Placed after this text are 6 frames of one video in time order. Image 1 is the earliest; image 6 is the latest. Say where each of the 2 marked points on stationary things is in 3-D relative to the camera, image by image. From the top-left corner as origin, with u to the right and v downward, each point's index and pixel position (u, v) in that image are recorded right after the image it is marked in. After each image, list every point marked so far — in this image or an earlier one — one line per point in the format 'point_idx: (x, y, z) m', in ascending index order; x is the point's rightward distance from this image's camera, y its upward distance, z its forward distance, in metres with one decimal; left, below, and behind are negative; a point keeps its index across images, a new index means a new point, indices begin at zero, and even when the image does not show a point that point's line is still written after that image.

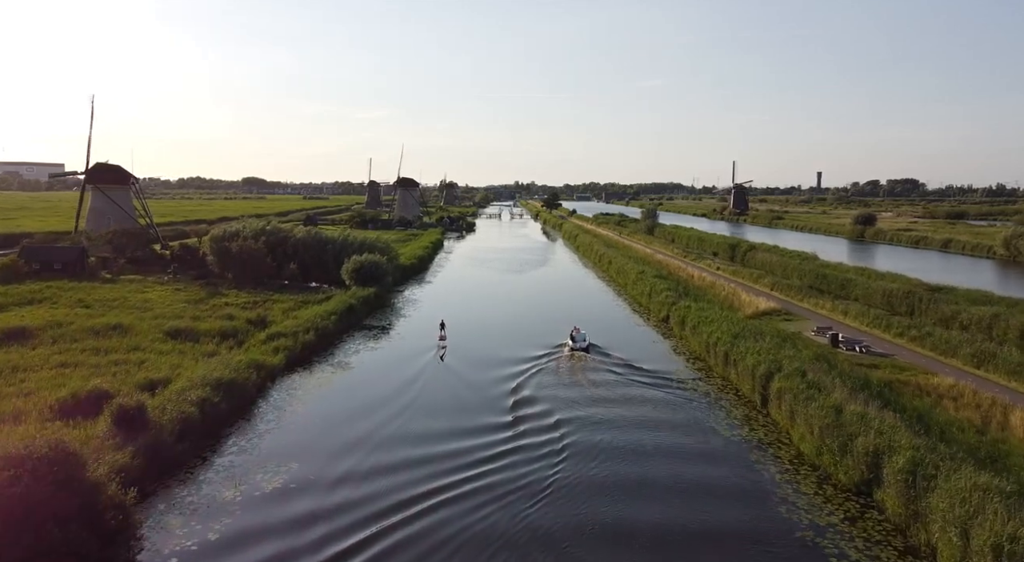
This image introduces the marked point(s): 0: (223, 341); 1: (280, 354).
0: (-7.7, -1.6, +18.5) m
1: (-5.7, -1.8, +17.2) m
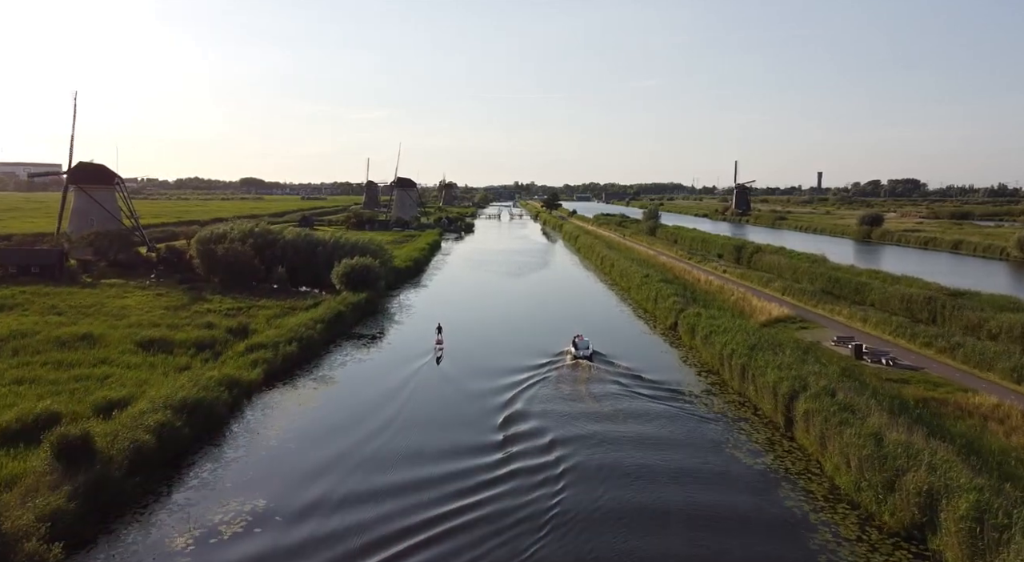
0: (-7.7, -1.8, +17.2) m
1: (-5.8, -2.0, +15.8) m
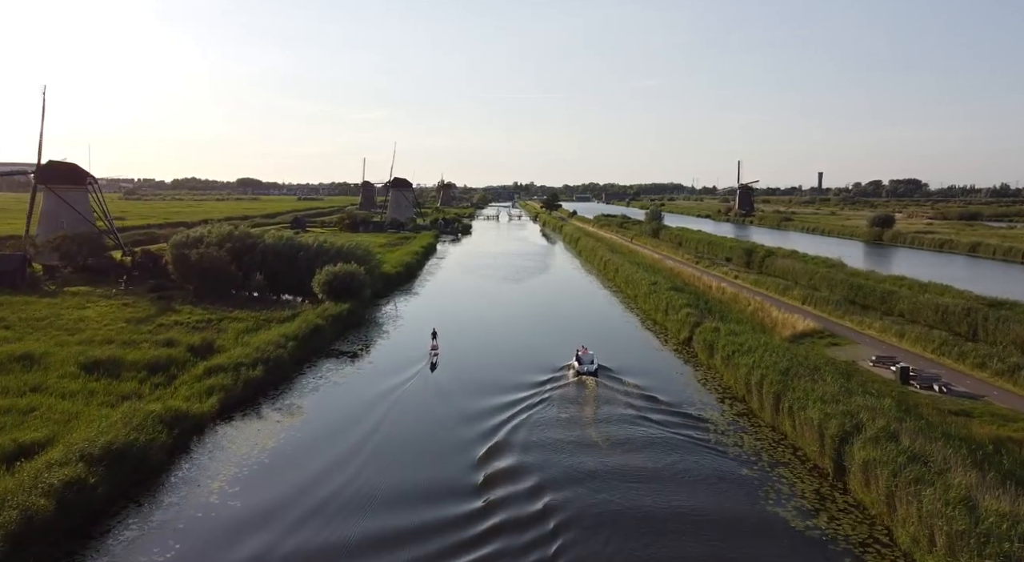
0: (-7.8, -2.1, +15.0) m
1: (-5.8, -2.3, +13.6) m
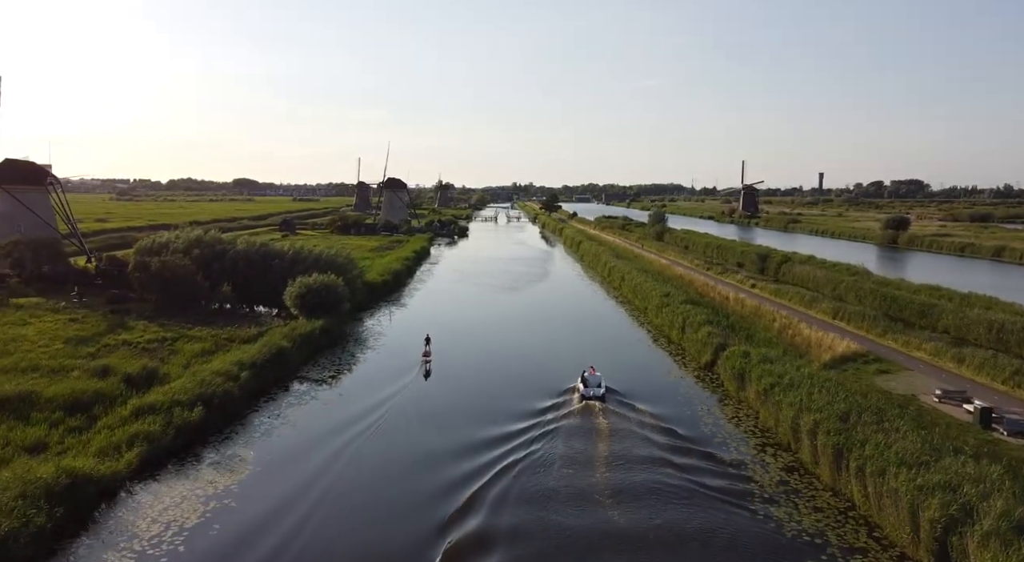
0: (-7.9, -2.4, +12.3) m
1: (-5.9, -2.6, +10.9) m
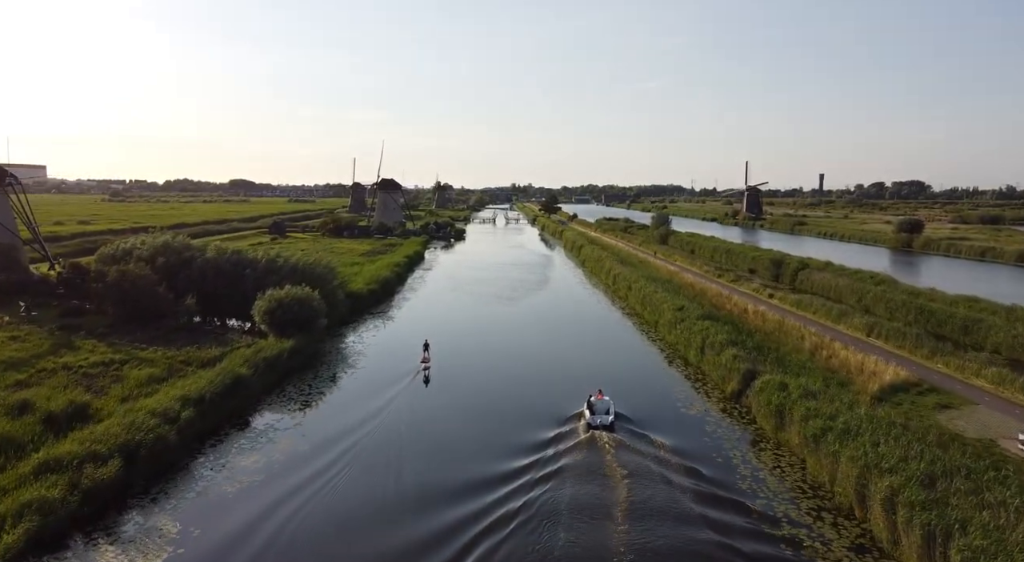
0: (-8.0, -2.8, +9.9) m
1: (-6.0, -3.0, +8.5) m
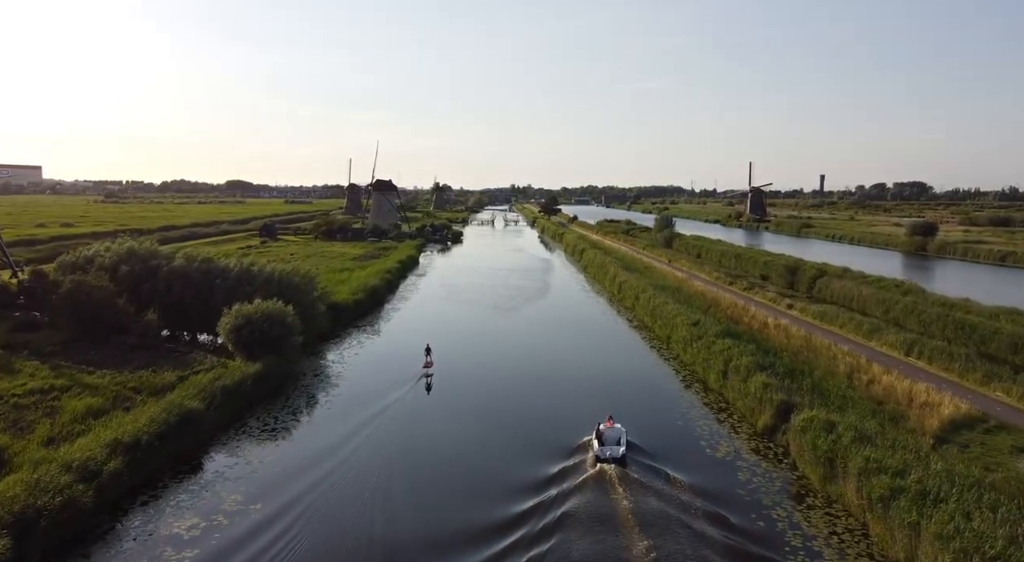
0: (-8.0, -3.1, +7.8) m
1: (-6.1, -3.3, +6.4) m
